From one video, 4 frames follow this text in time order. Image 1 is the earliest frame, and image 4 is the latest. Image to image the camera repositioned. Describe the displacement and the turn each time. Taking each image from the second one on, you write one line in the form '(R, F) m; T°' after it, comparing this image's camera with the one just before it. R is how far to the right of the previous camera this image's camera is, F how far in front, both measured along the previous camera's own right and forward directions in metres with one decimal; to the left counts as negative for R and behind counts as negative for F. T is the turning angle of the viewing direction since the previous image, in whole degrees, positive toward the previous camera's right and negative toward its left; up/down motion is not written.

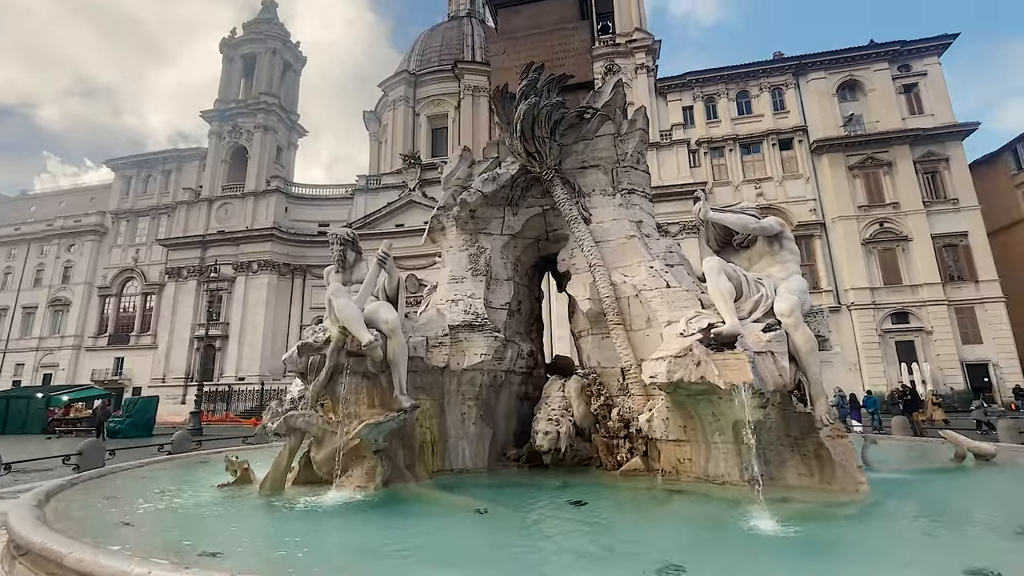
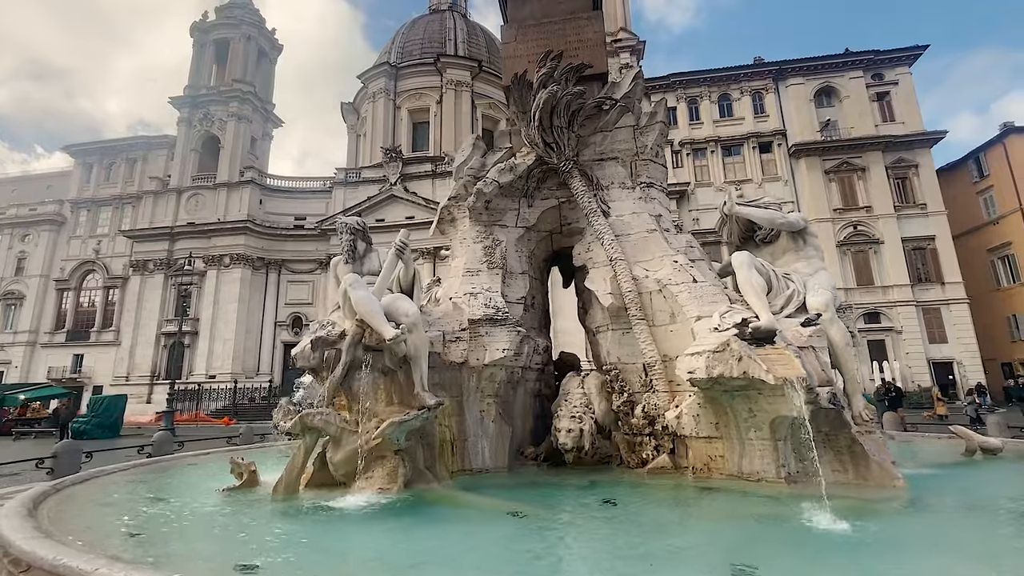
(-0.6, +0.2) m; +3°
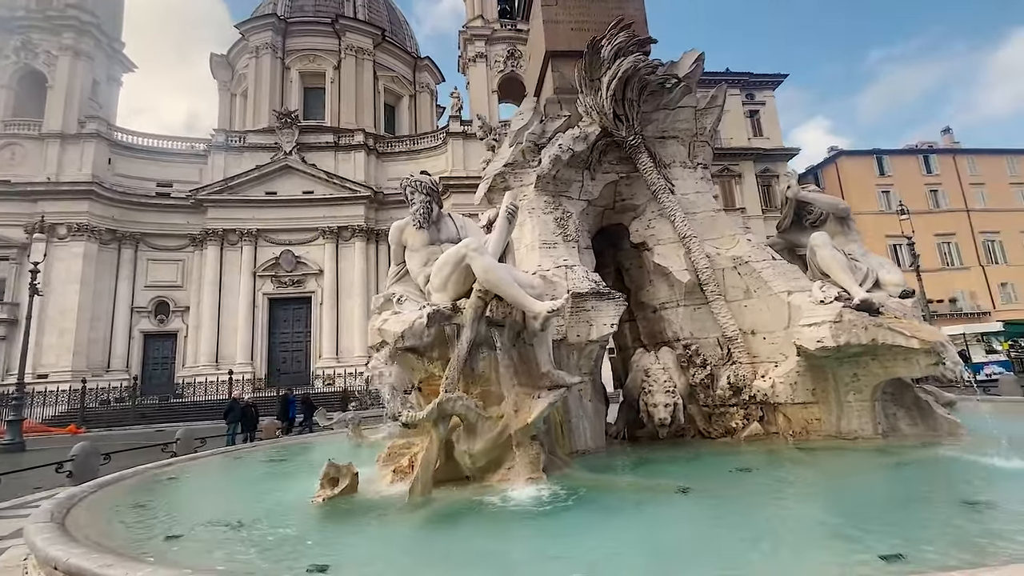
(-2.8, +0.8) m; +17°
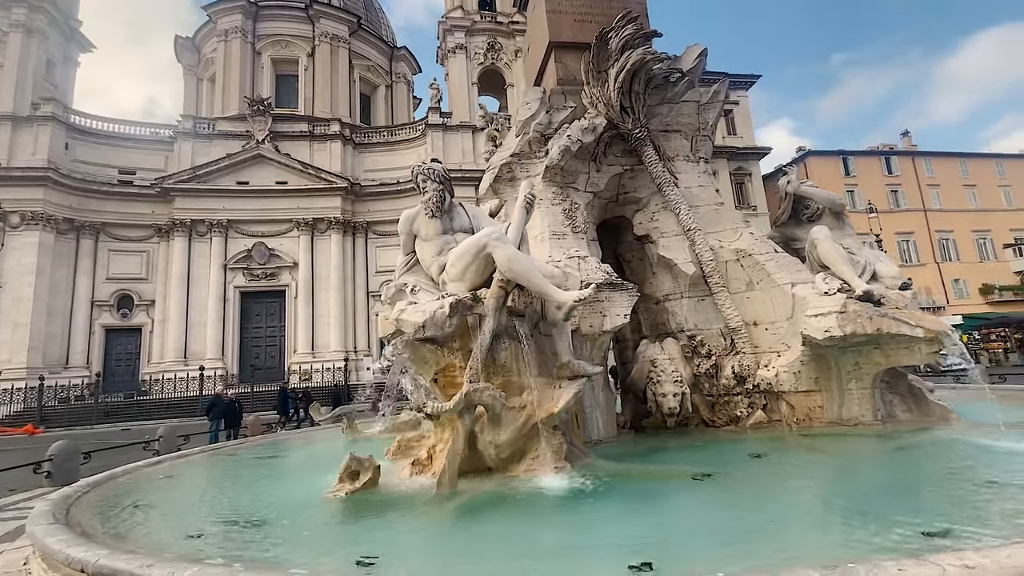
(-0.5, +0.1) m; +4°
